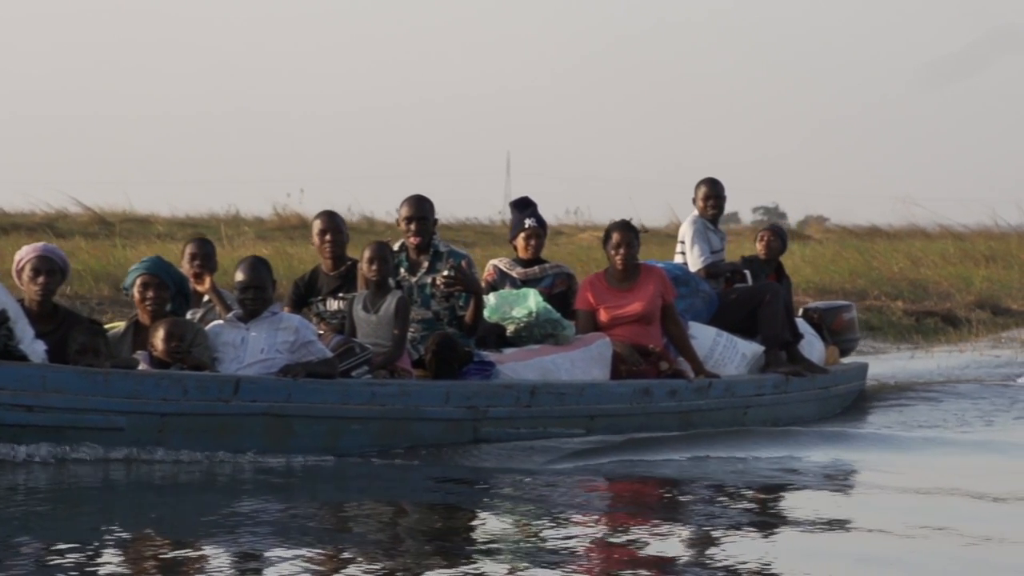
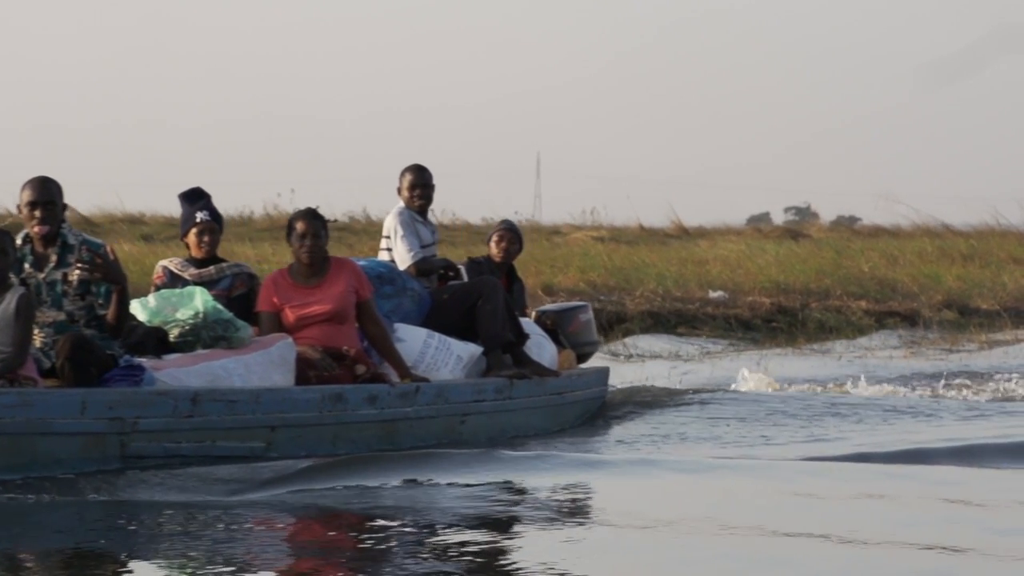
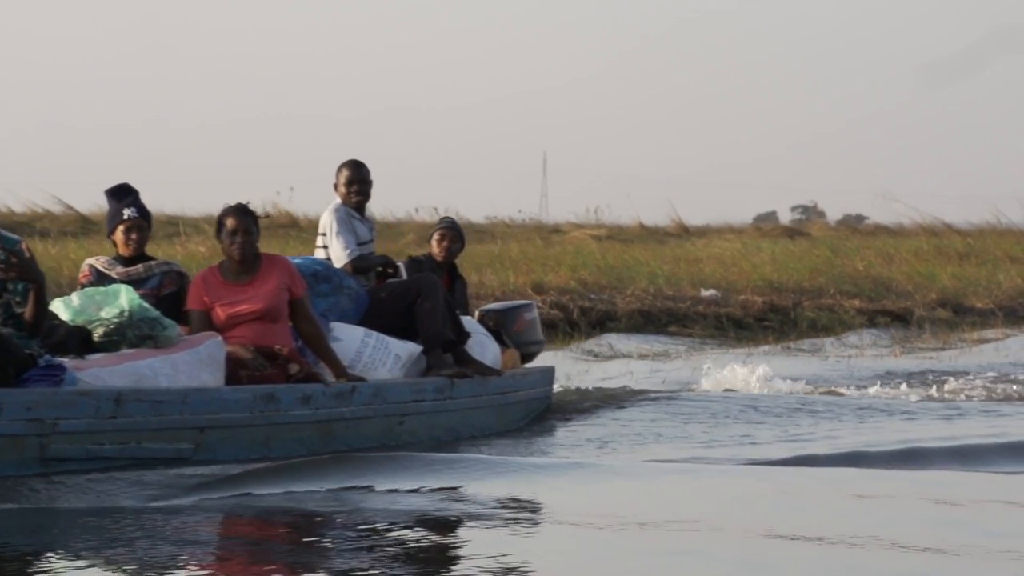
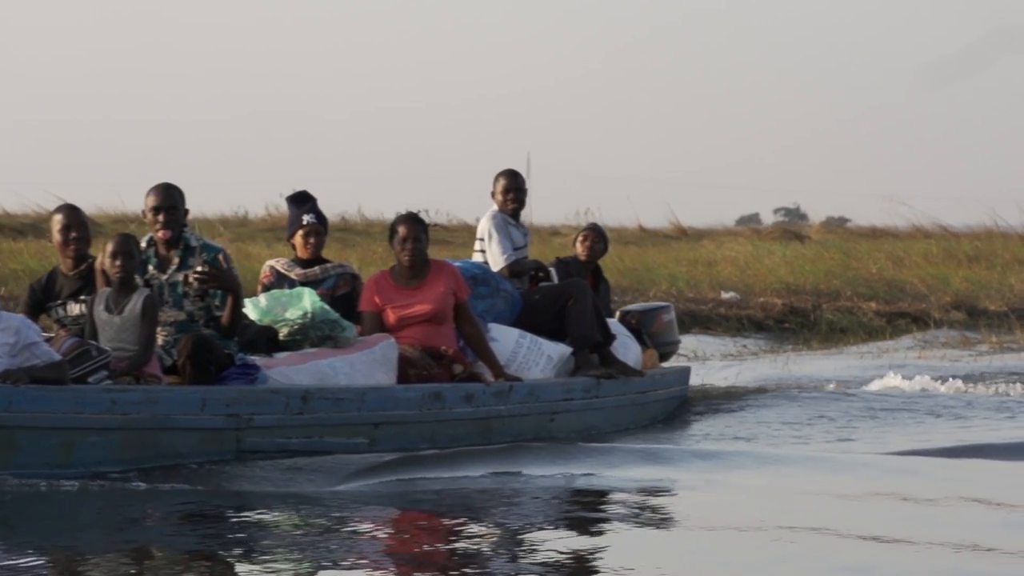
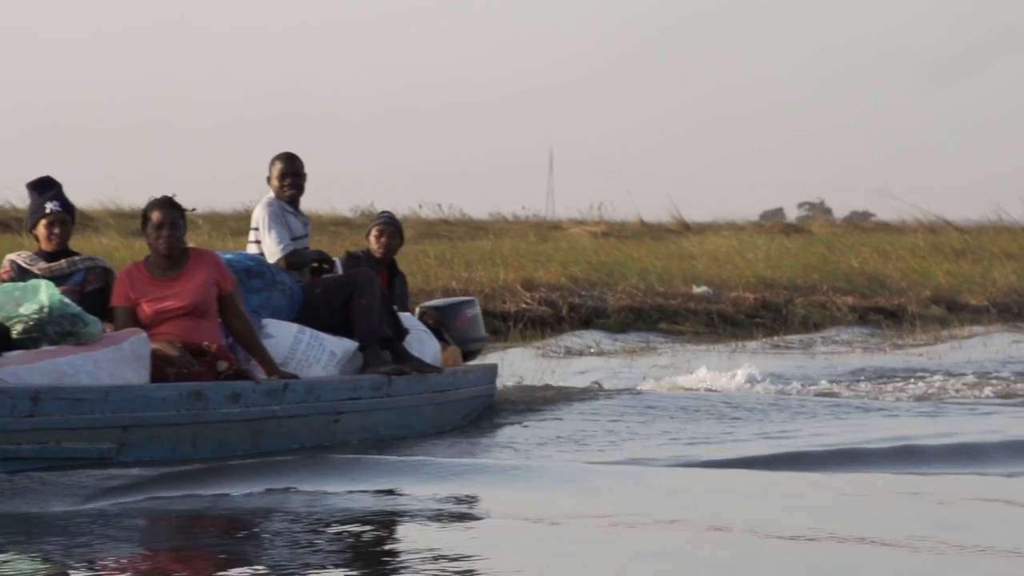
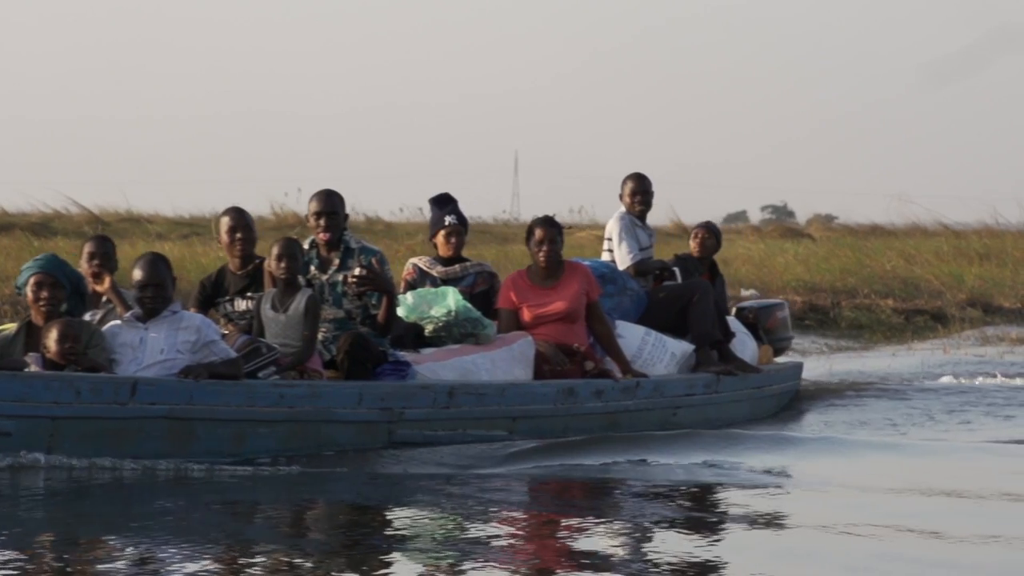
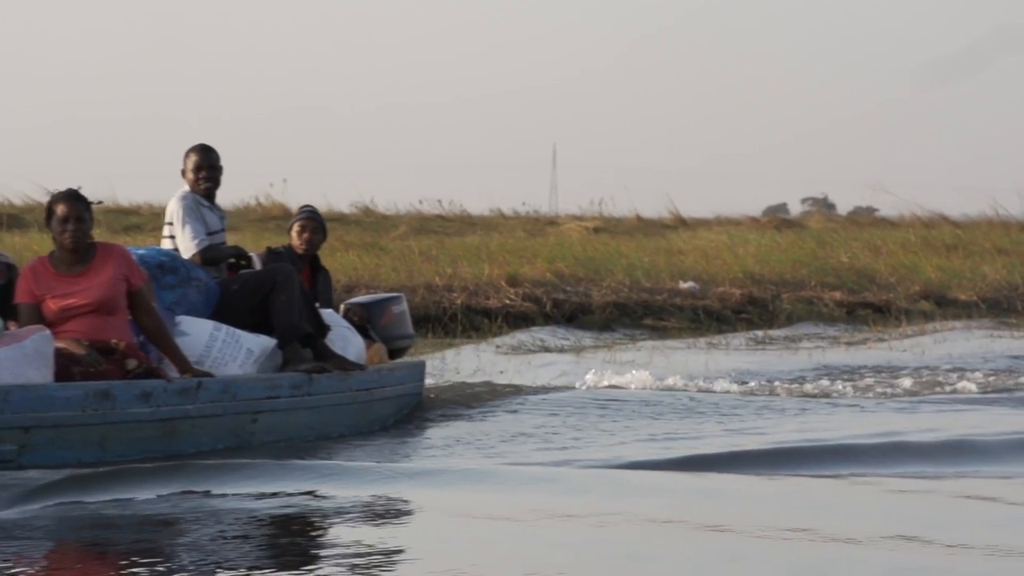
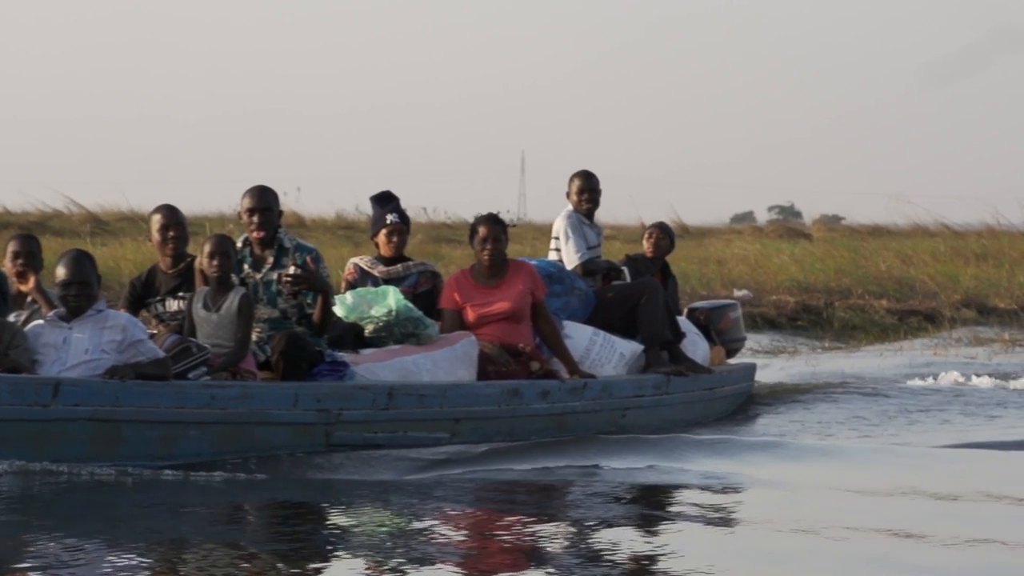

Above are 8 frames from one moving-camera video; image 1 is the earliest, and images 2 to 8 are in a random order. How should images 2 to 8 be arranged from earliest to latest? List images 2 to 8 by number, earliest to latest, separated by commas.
6, 8, 4, 2, 3, 5, 7
